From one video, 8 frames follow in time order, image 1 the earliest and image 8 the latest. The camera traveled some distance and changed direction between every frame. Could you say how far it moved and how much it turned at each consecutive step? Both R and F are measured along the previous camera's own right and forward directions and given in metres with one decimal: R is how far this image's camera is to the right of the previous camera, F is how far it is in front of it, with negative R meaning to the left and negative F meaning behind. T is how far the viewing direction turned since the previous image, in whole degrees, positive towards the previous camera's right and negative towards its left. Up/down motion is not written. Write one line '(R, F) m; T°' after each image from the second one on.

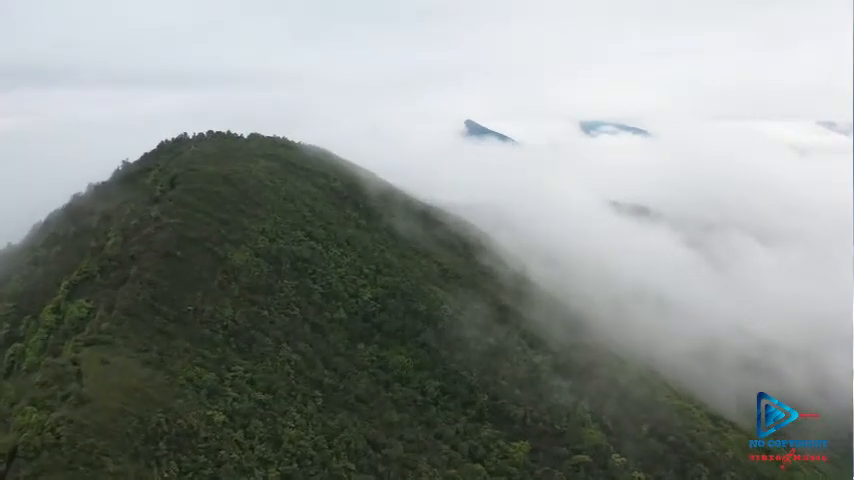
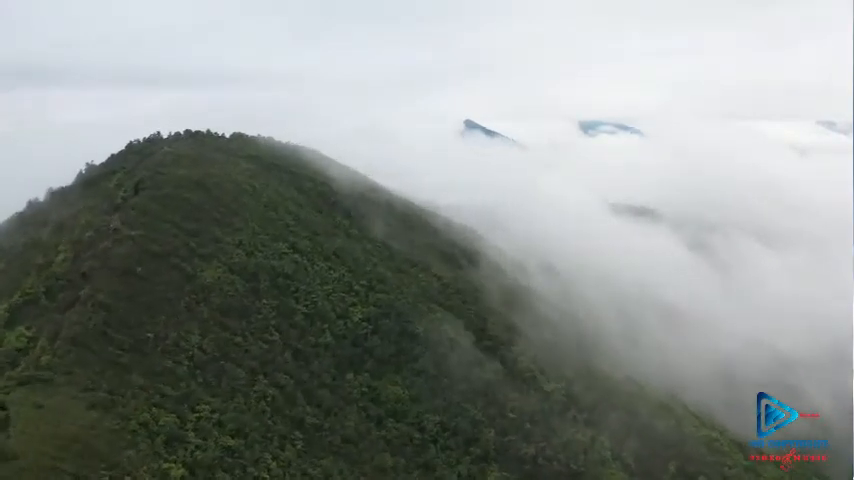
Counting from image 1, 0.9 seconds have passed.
(0.0, +5.4) m; 0°
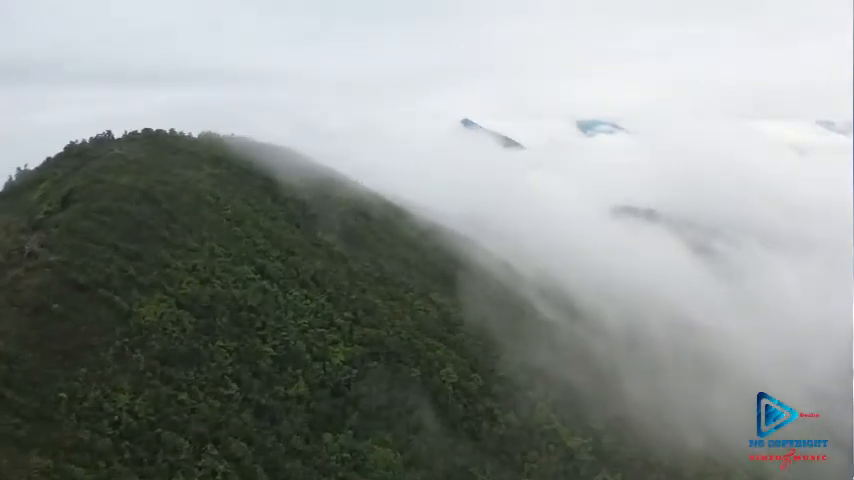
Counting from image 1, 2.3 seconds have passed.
(+0.1, +7.9) m; 0°
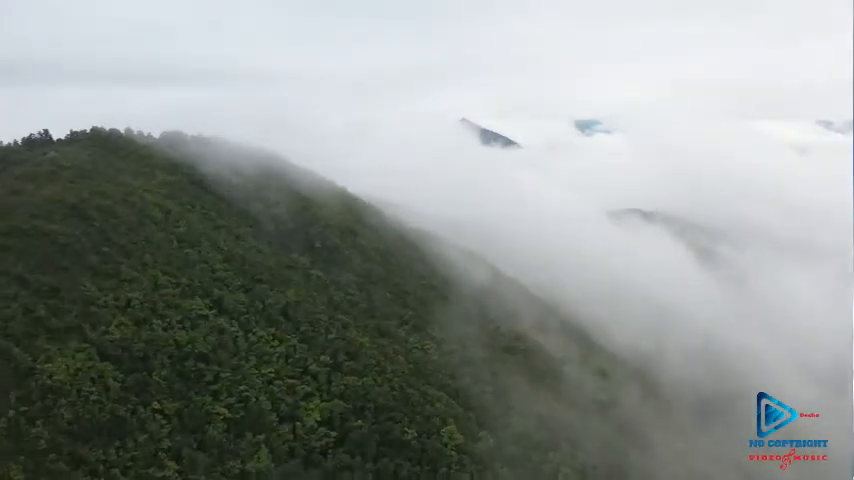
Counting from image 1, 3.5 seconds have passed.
(0.0, +7.1) m; 0°
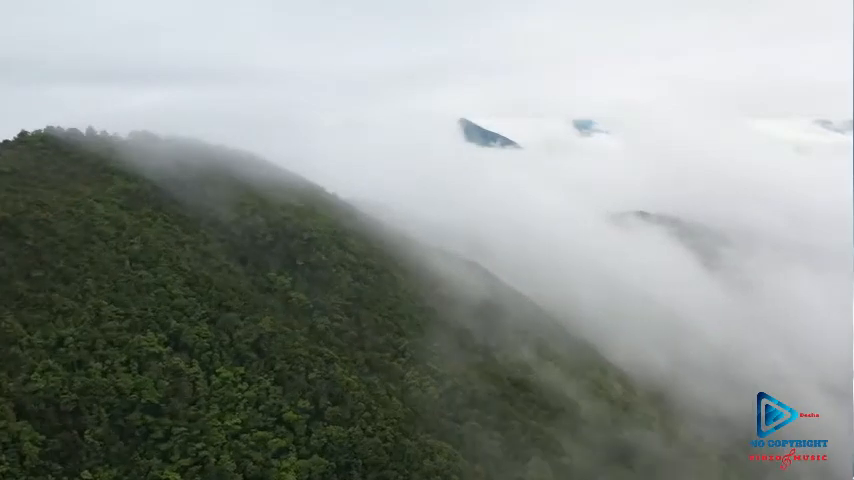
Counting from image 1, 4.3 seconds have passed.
(0.0, +4.8) m; 0°
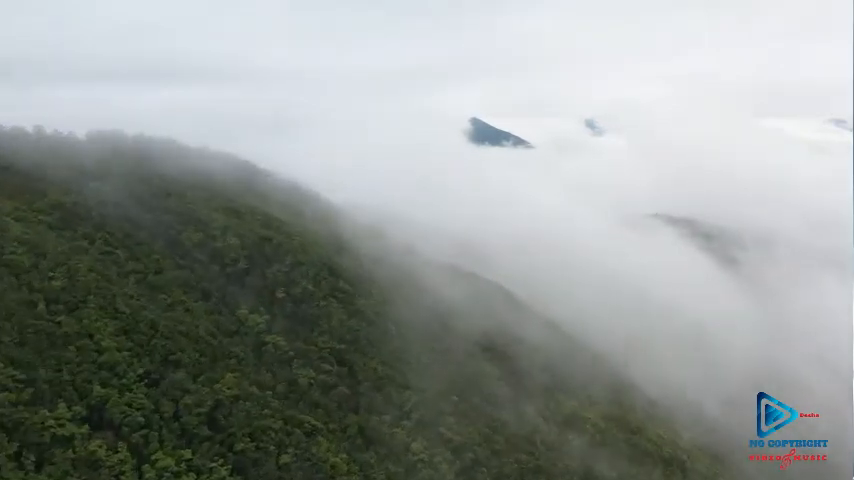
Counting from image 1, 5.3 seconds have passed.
(-0.1, +6.4) m; 0°
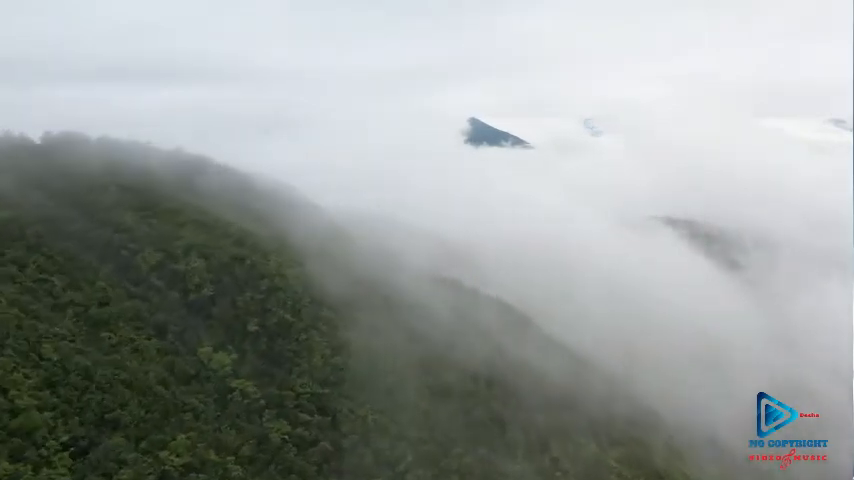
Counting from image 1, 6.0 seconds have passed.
(0.0, +3.9) m; 0°
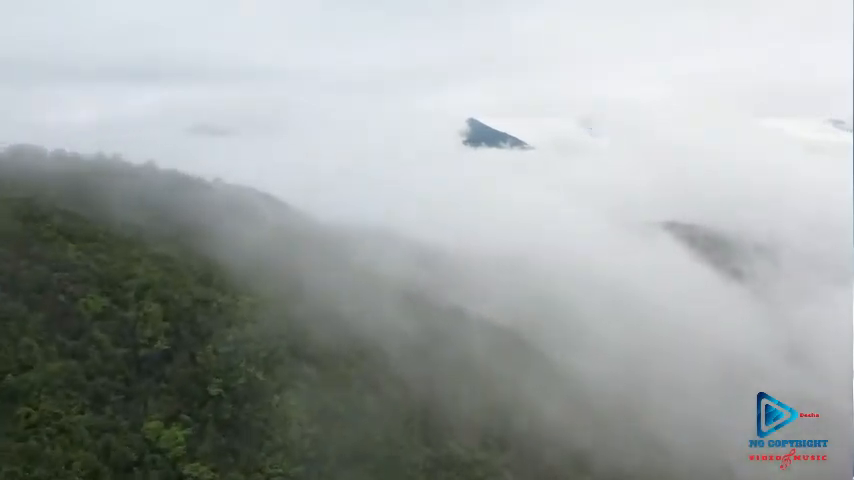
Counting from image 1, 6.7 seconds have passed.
(0.0, +3.8) m; 0°
